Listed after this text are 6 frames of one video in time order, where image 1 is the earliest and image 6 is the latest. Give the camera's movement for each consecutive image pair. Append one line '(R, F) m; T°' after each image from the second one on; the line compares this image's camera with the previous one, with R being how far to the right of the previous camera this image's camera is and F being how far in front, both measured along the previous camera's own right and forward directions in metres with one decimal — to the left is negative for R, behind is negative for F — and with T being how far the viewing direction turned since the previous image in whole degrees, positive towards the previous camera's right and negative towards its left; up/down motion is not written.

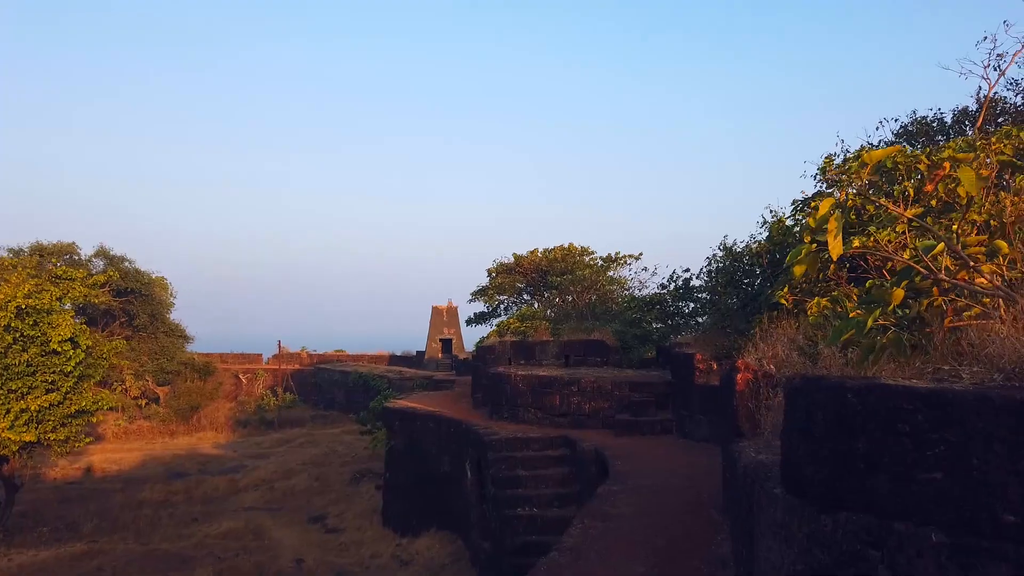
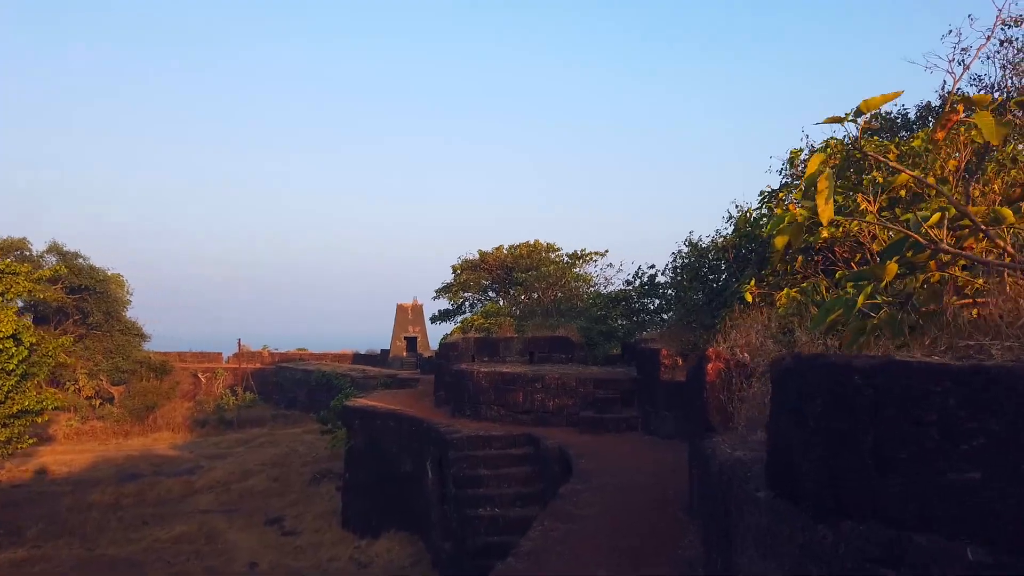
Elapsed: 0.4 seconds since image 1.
(+0.1, +0.3) m; +2°
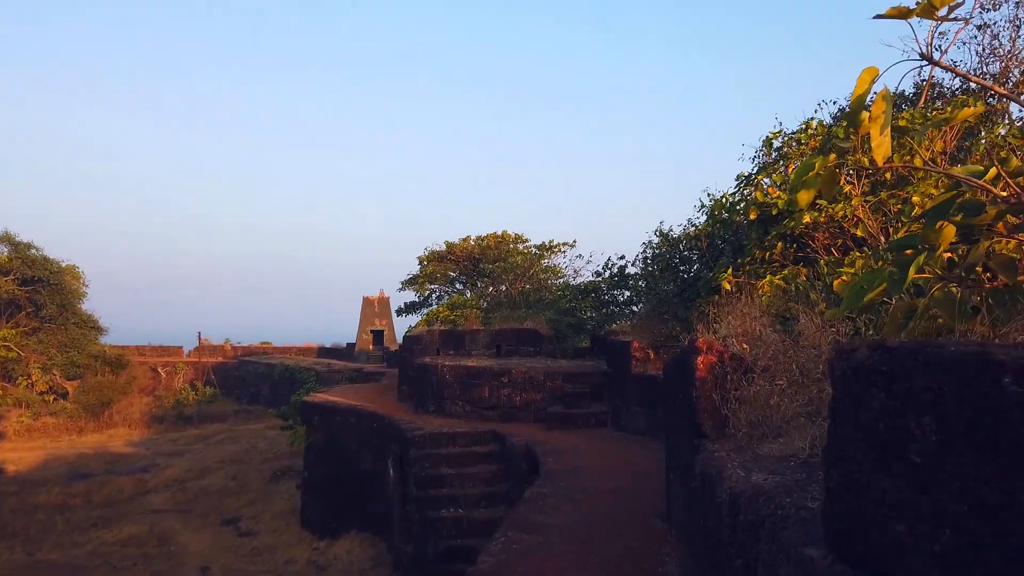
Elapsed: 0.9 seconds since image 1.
(+0.1, +0.5) m; +2°
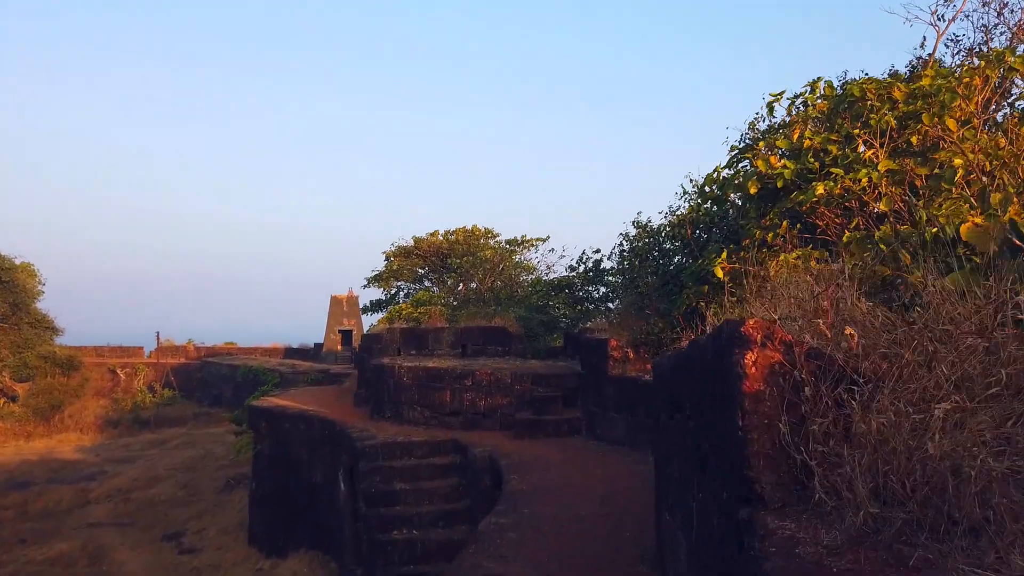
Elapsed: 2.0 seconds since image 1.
(+0.1, +1.1) m; +2°
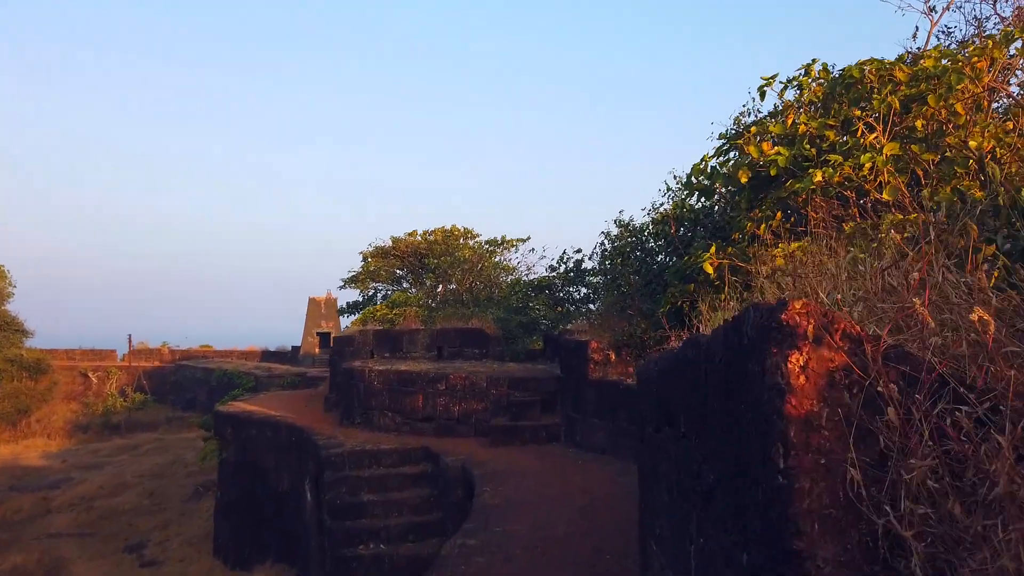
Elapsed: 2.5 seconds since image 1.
(+0.1, +0.5) m; +1°
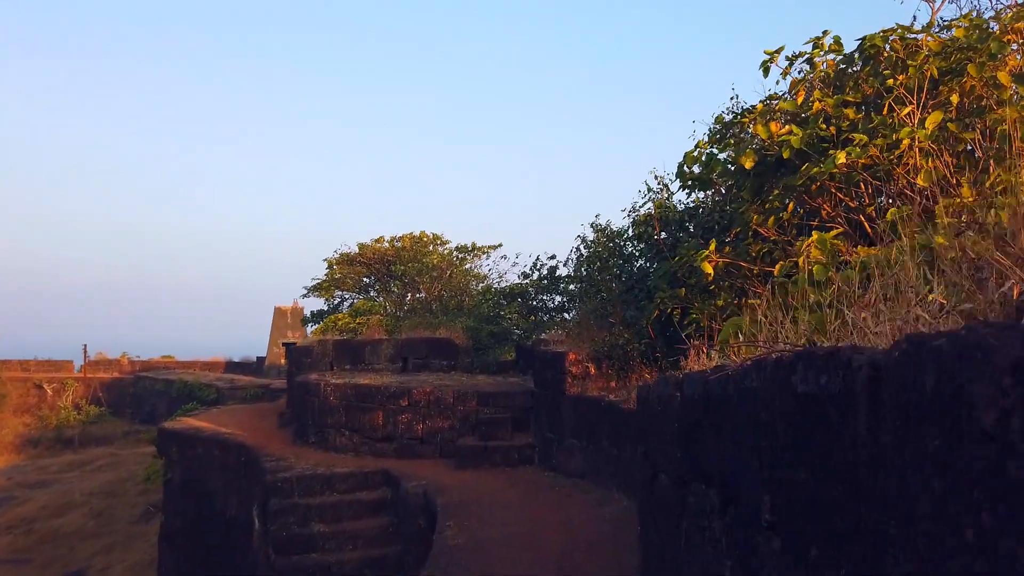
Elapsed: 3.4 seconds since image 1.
(0.0, +0.8) m; +2°
